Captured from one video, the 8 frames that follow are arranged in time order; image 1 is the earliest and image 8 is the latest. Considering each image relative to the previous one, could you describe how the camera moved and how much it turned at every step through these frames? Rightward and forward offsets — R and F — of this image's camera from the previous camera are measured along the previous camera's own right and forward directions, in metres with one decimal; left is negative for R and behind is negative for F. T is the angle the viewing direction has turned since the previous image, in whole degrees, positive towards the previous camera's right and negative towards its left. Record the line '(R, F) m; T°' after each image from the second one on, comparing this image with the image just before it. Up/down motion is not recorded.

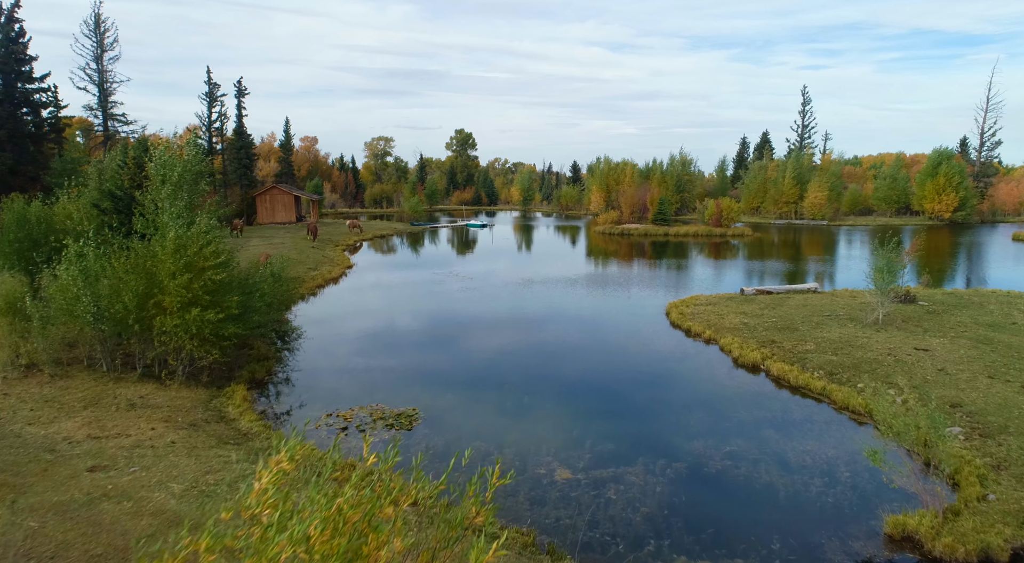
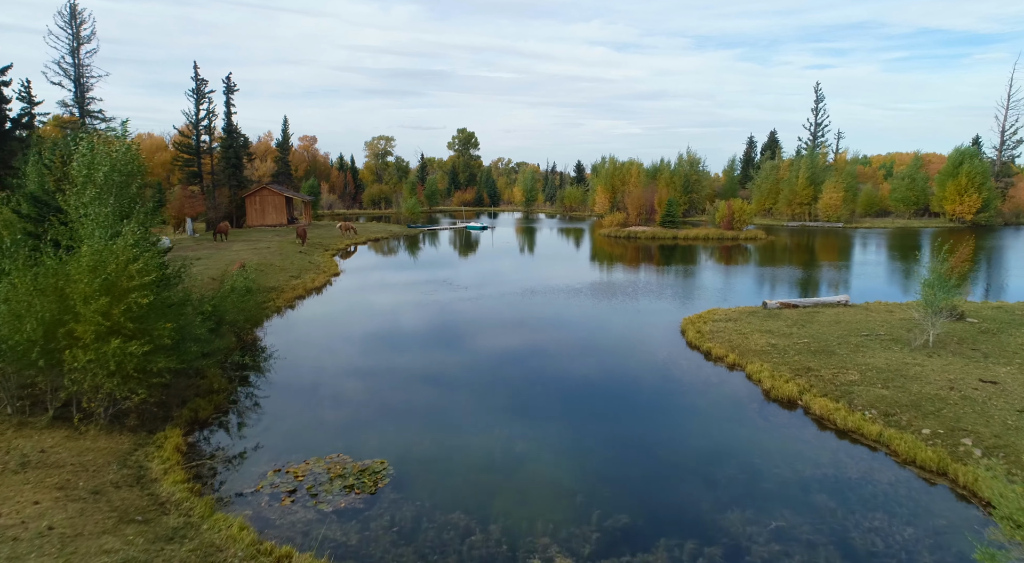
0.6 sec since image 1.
(+0.3, +2.6) m; 0°
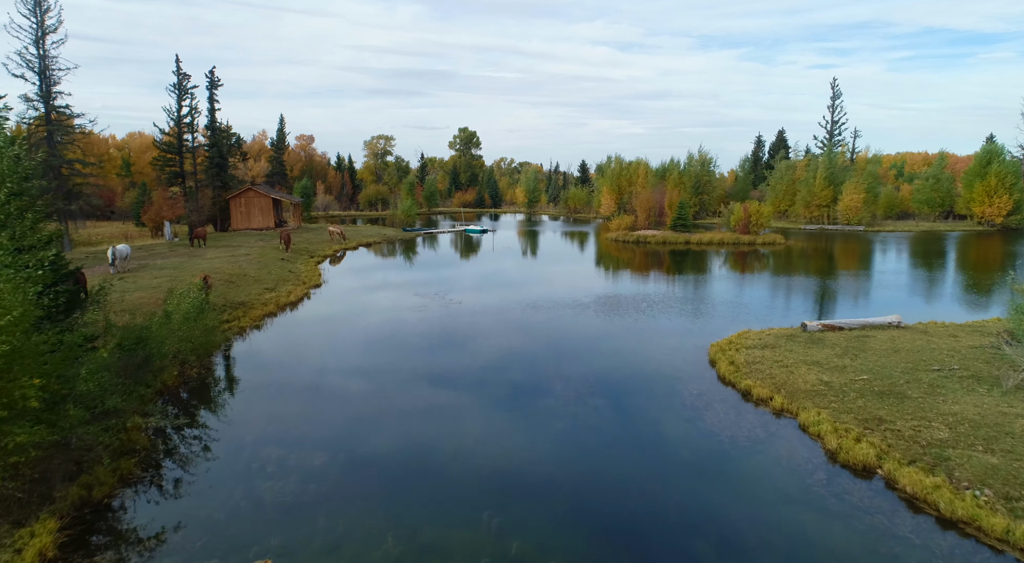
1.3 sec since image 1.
(+0.1, +3.3) m; 0°
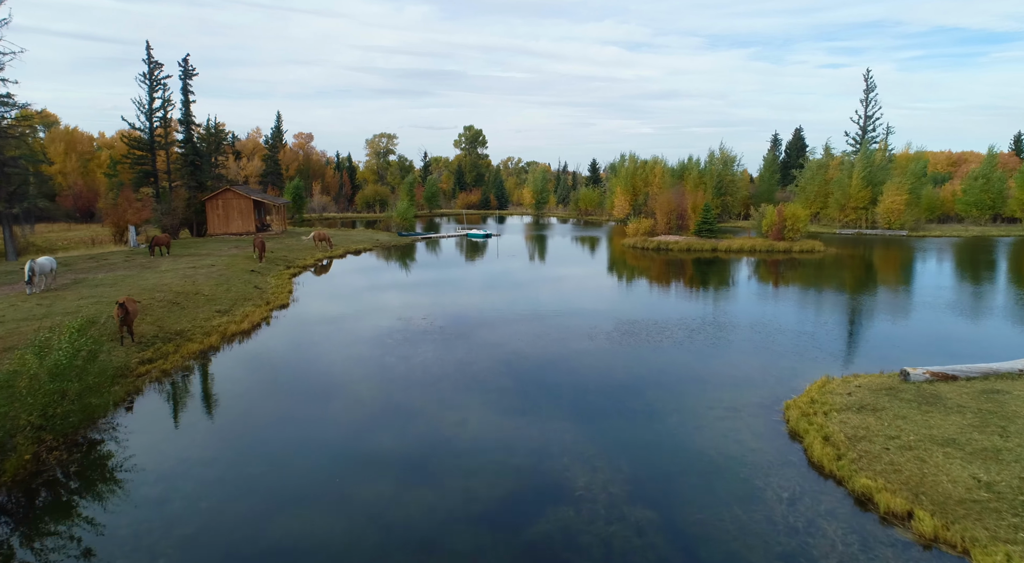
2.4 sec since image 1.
(+0.1, +5.1) m; -1°
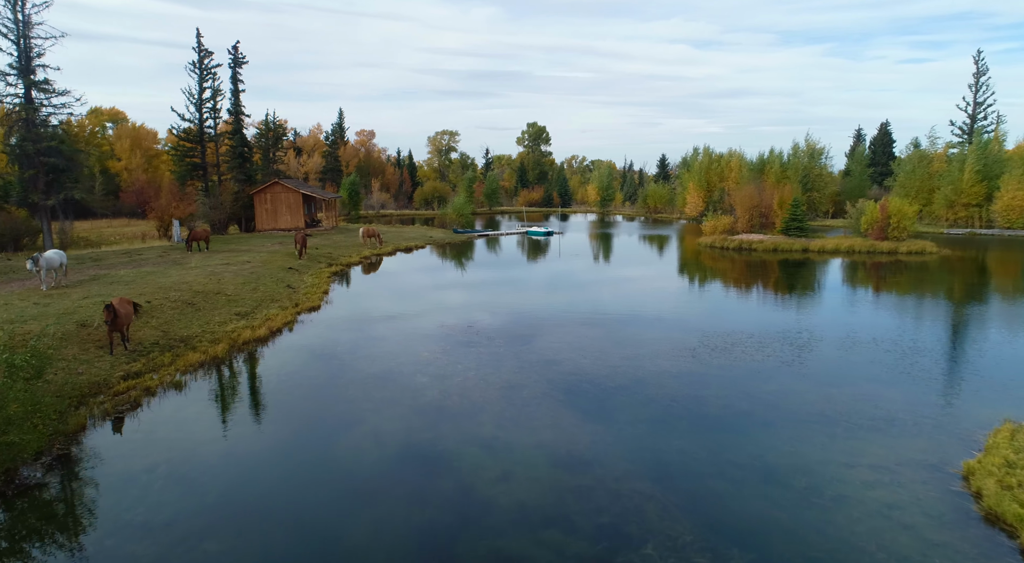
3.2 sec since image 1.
(0.0, +3.8) m; -6°
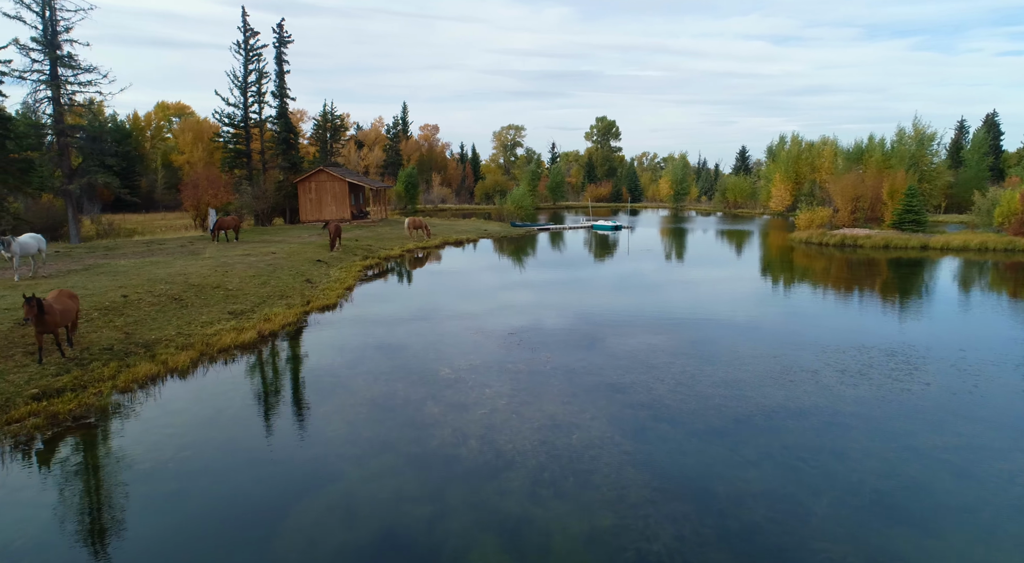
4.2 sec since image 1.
(+0.3, +4.4) m; -6°
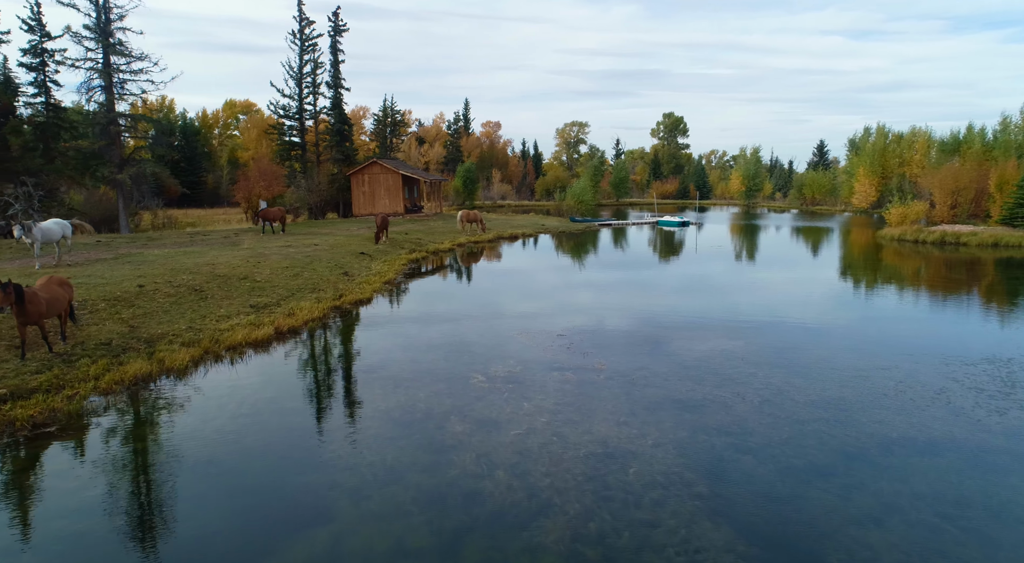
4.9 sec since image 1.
(+0.3, +2.2) m; -6°
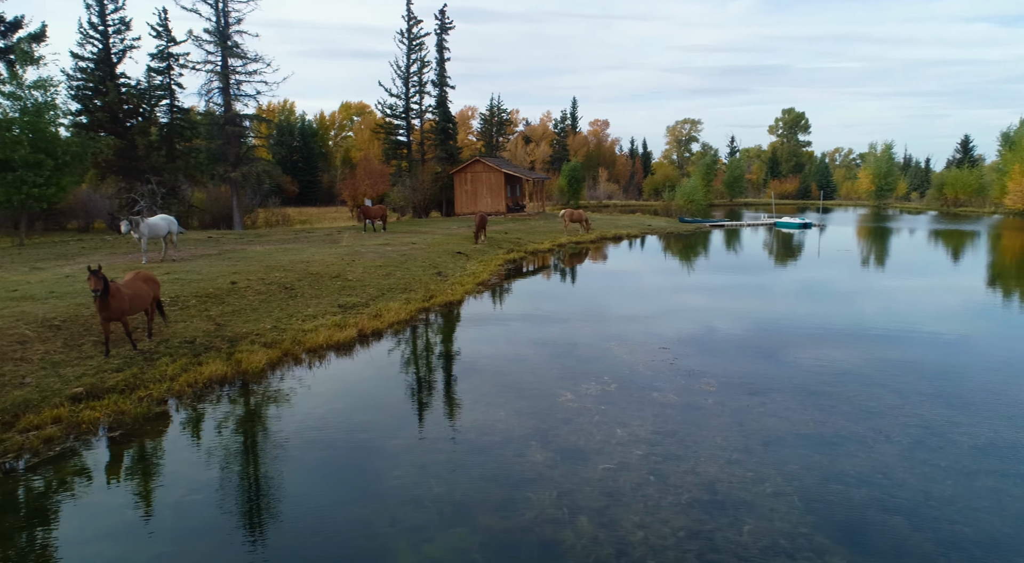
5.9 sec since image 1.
(+0.1, +1.3) m; -9°
